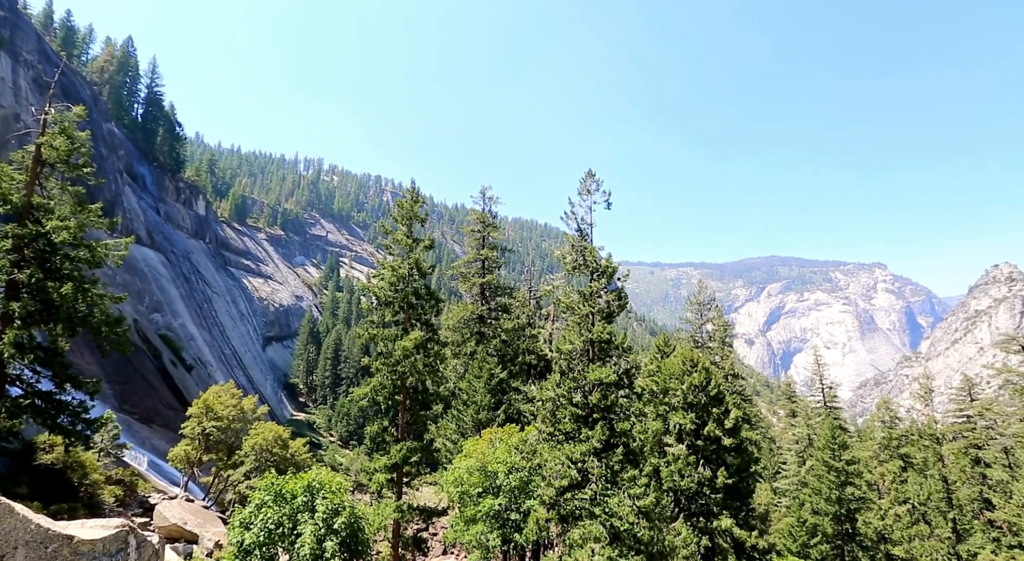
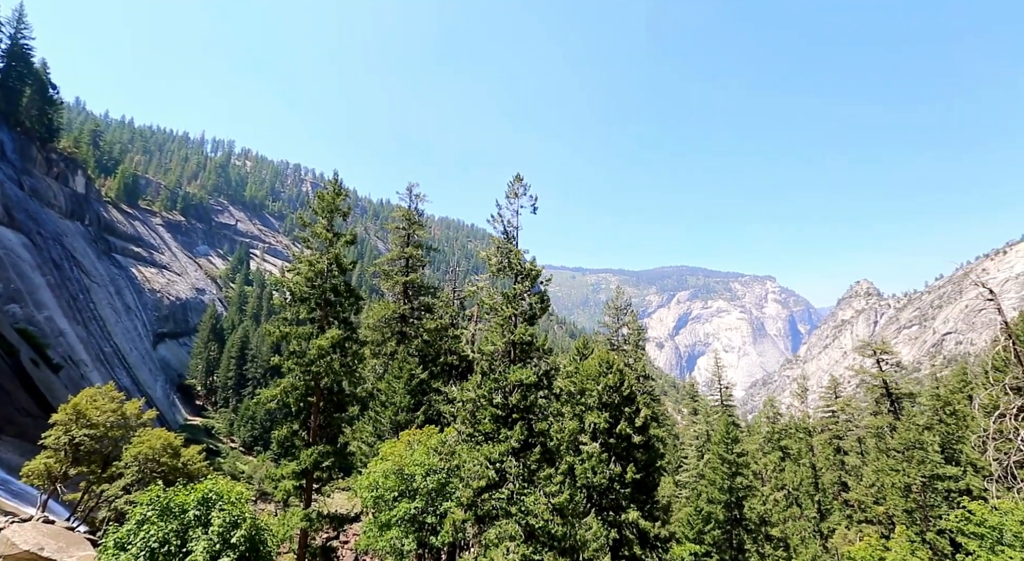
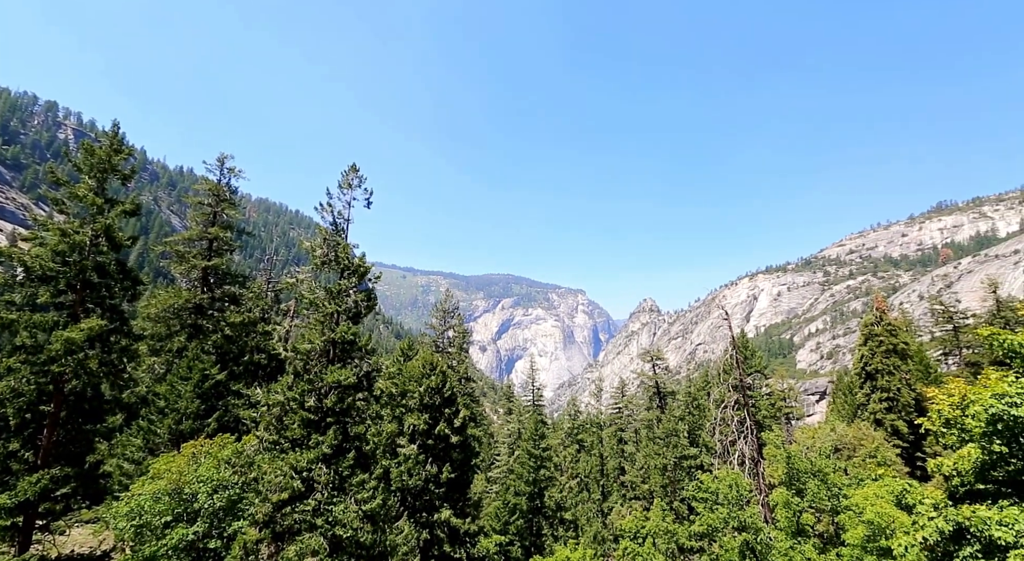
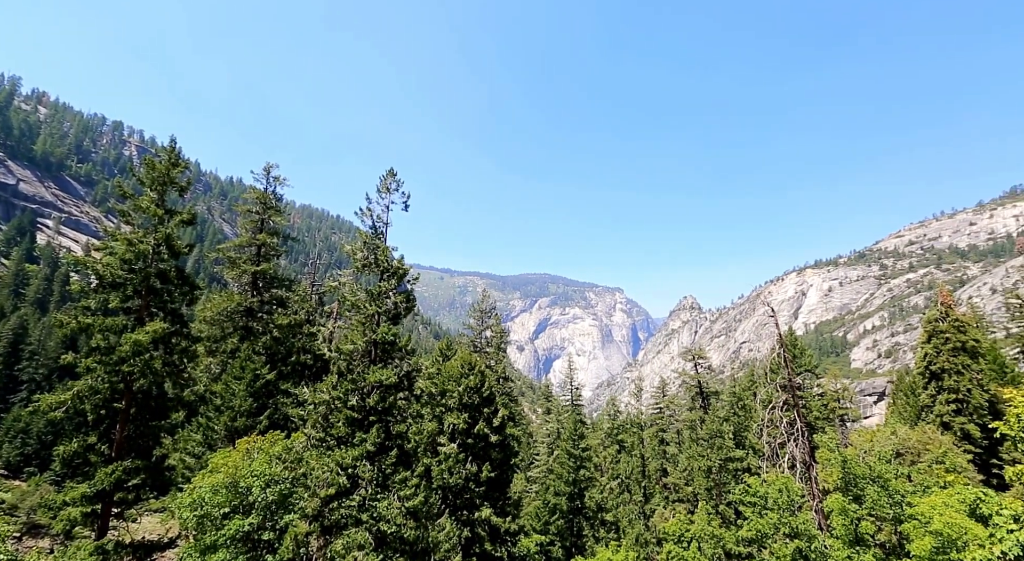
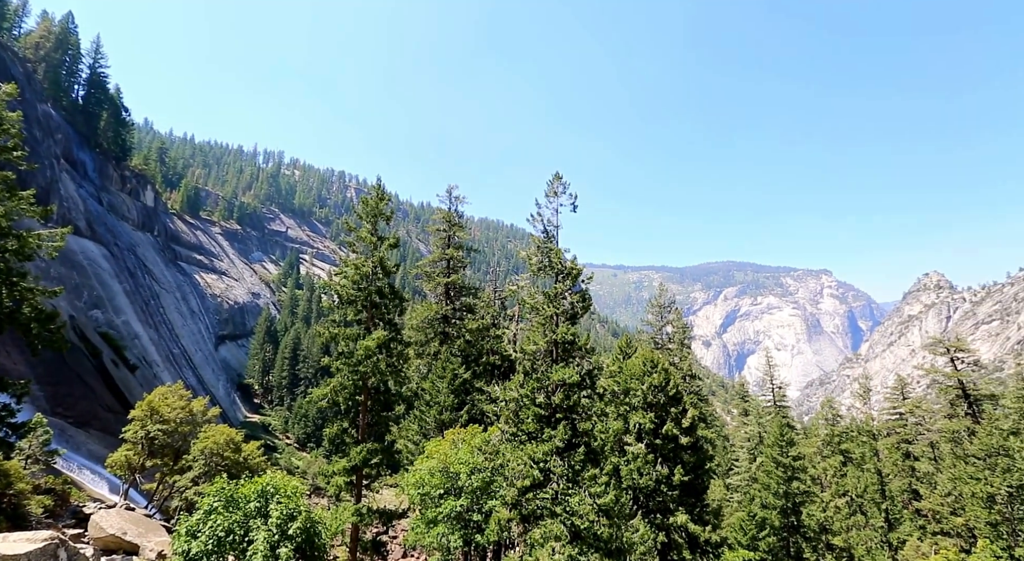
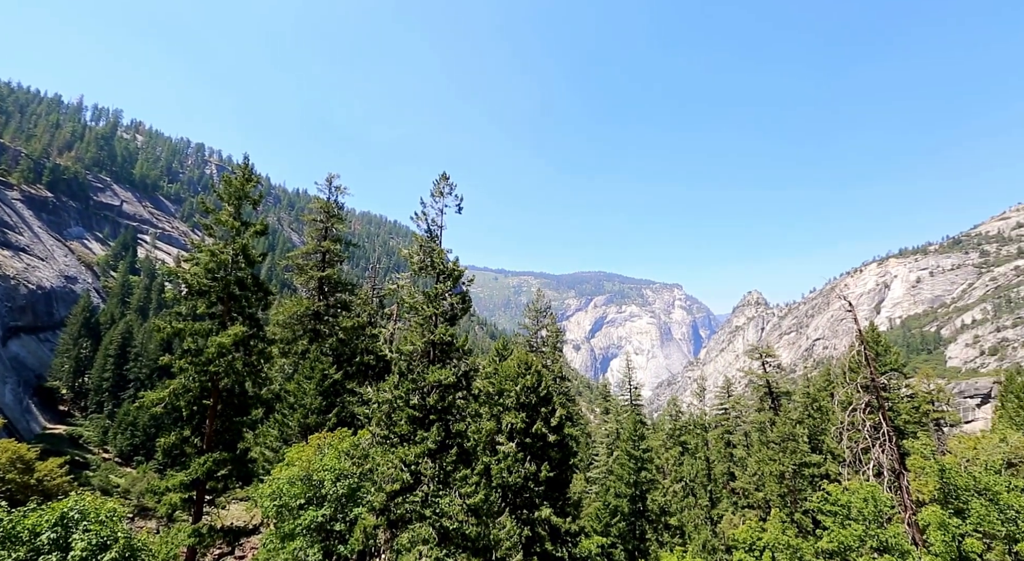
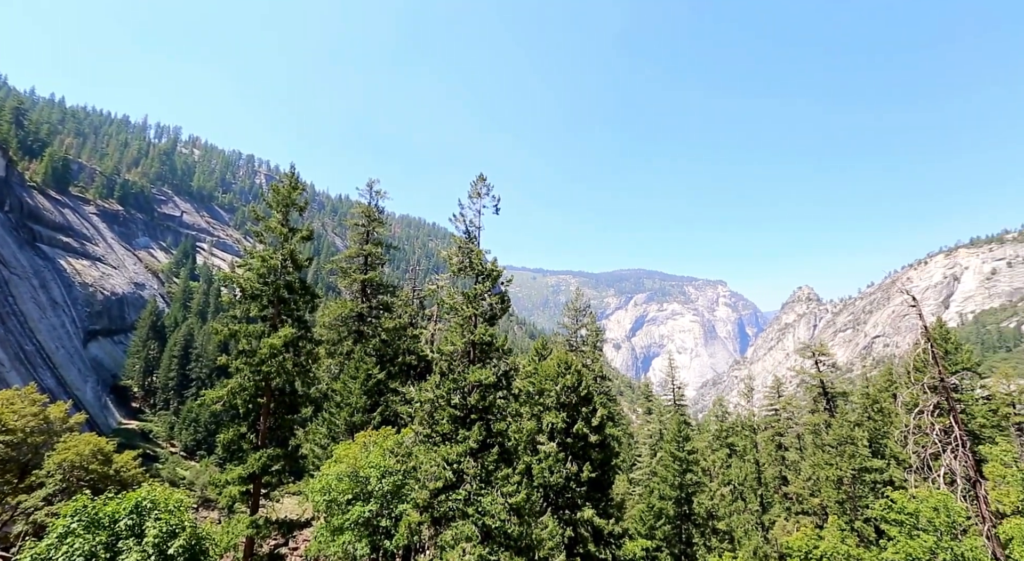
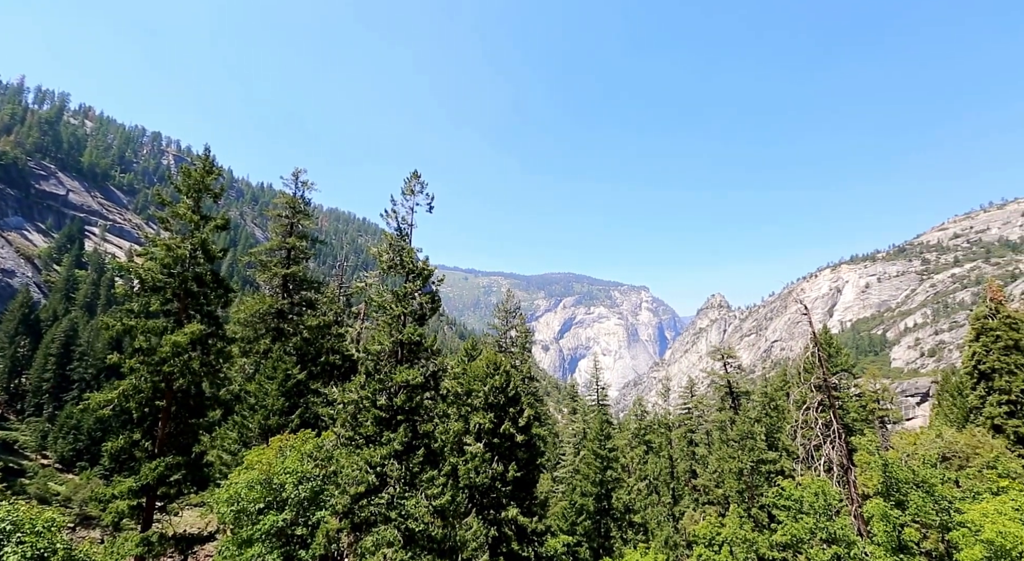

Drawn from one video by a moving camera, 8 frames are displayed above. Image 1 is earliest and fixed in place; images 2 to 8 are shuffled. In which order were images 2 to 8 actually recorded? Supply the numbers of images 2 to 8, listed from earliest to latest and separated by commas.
5, 2, 7, 6, 8, 4, 3
